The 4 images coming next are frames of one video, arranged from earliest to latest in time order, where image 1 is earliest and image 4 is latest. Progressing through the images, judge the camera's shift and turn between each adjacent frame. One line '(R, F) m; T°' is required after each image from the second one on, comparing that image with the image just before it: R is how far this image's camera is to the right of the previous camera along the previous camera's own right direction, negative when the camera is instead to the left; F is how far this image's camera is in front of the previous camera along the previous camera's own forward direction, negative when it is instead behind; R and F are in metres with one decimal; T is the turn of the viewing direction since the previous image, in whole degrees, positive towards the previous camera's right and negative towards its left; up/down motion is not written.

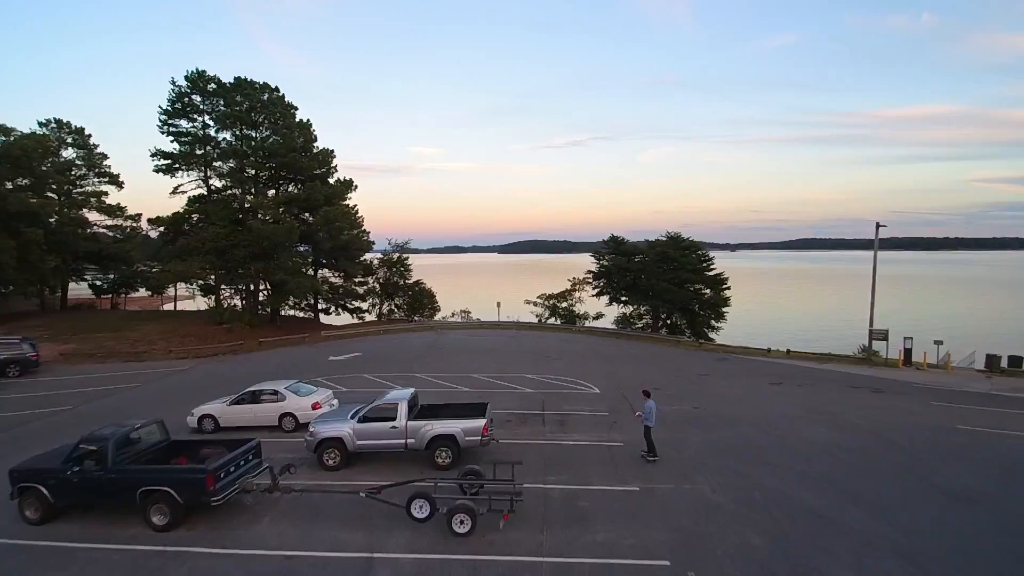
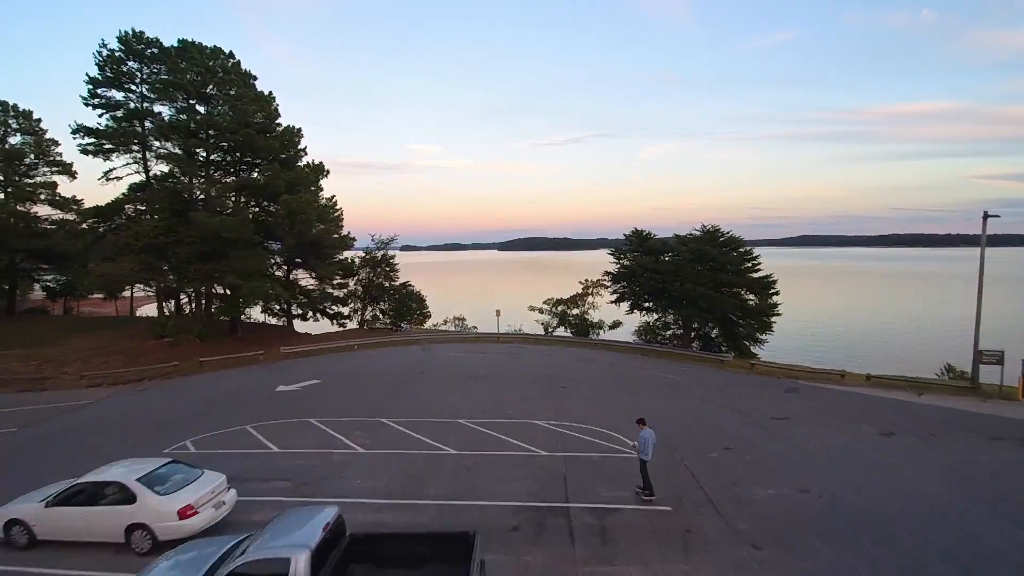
(0.0, +2.9) m; 0°
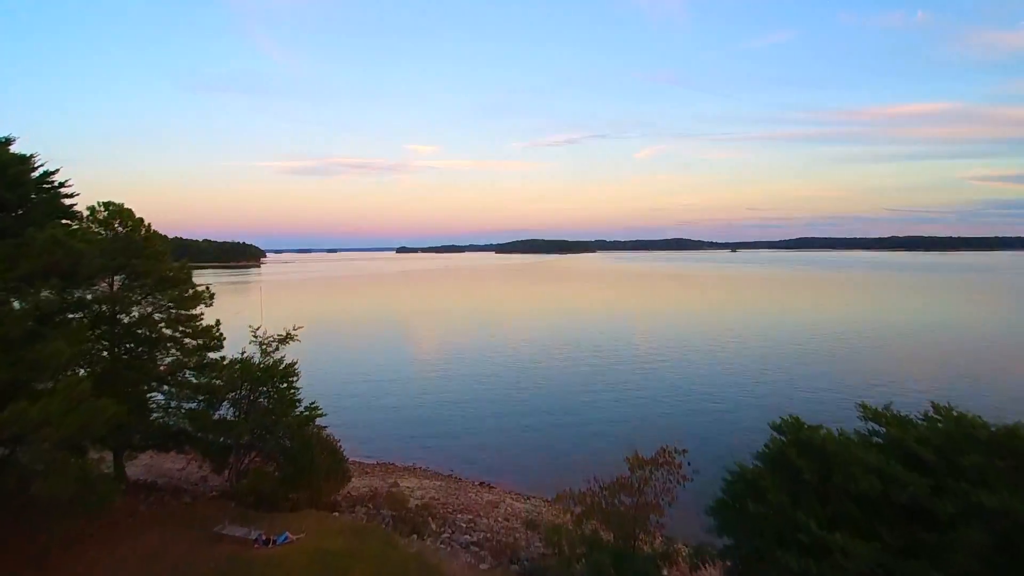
(+0.2, +8.1) m; 0°
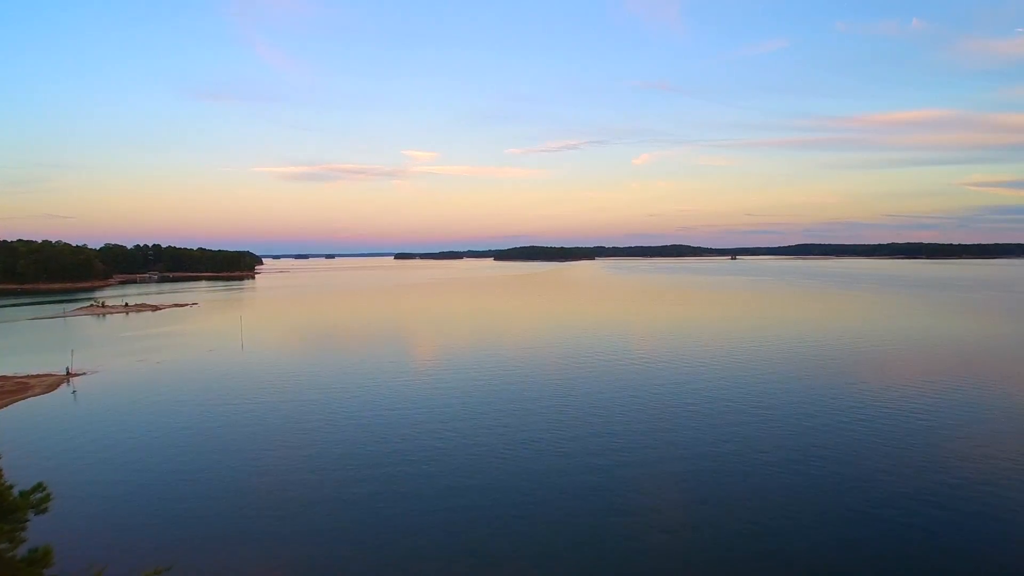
(-0.4, +4.8) m; 0°
